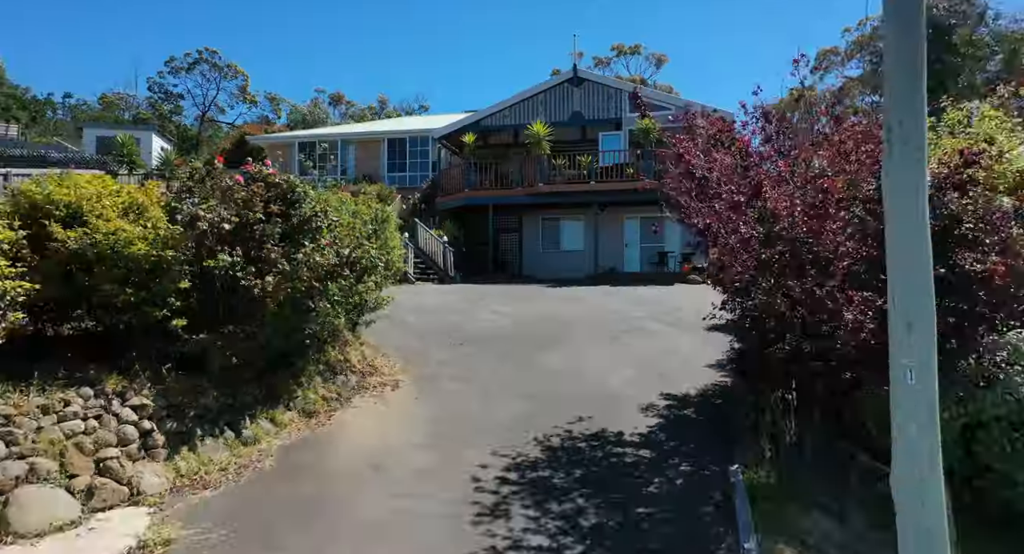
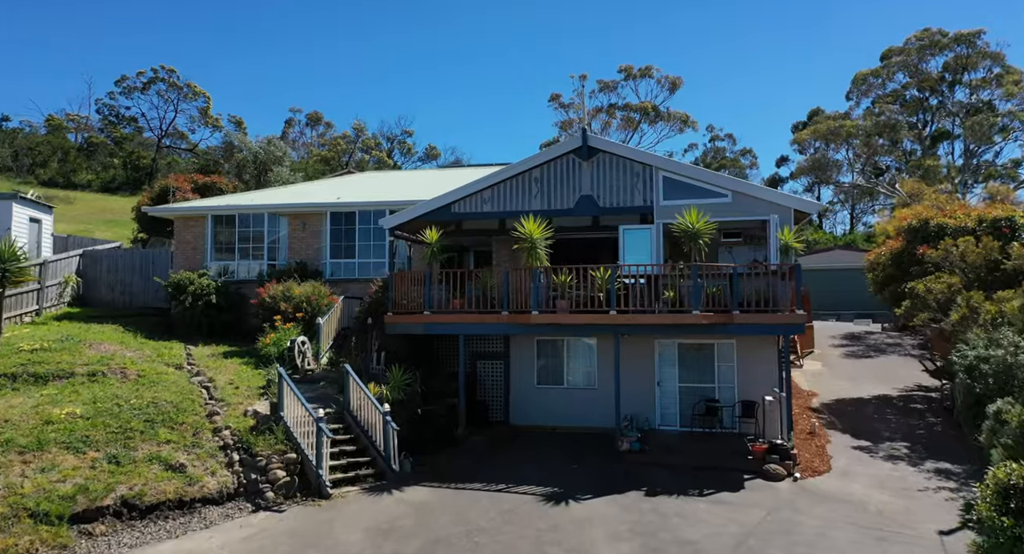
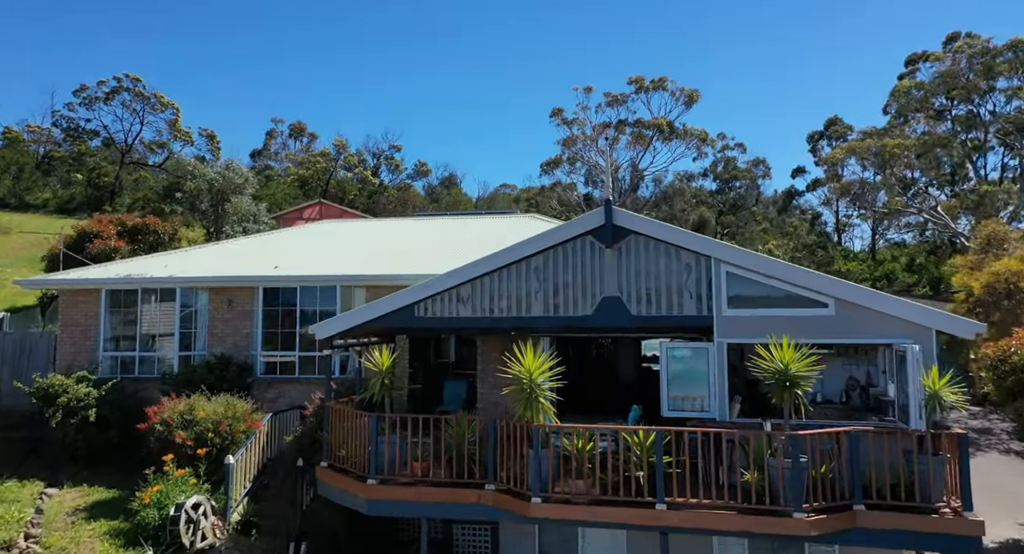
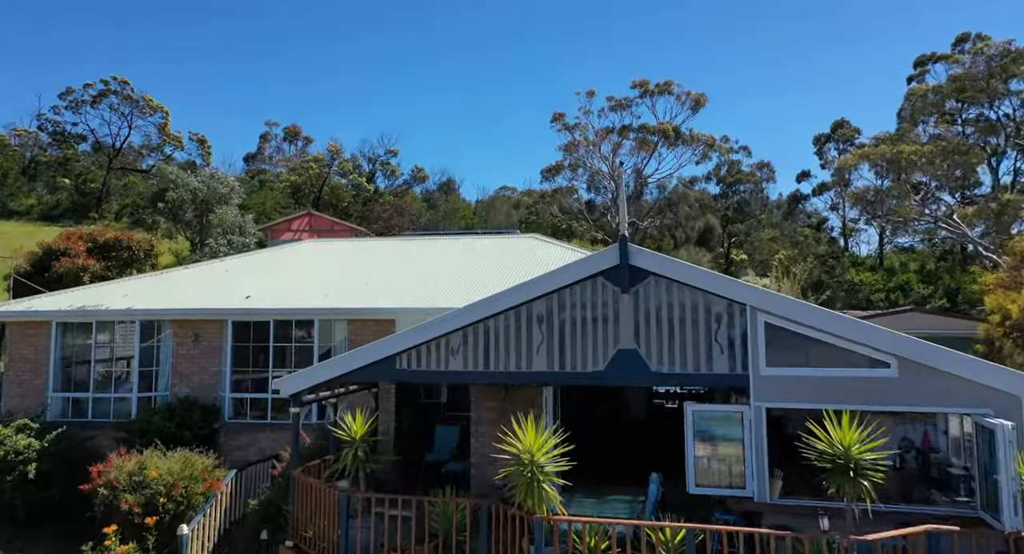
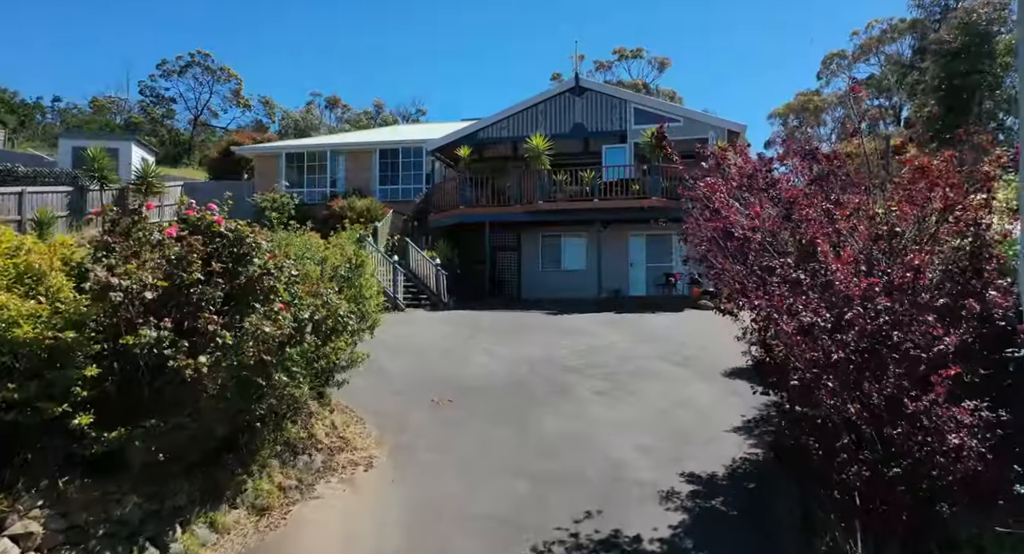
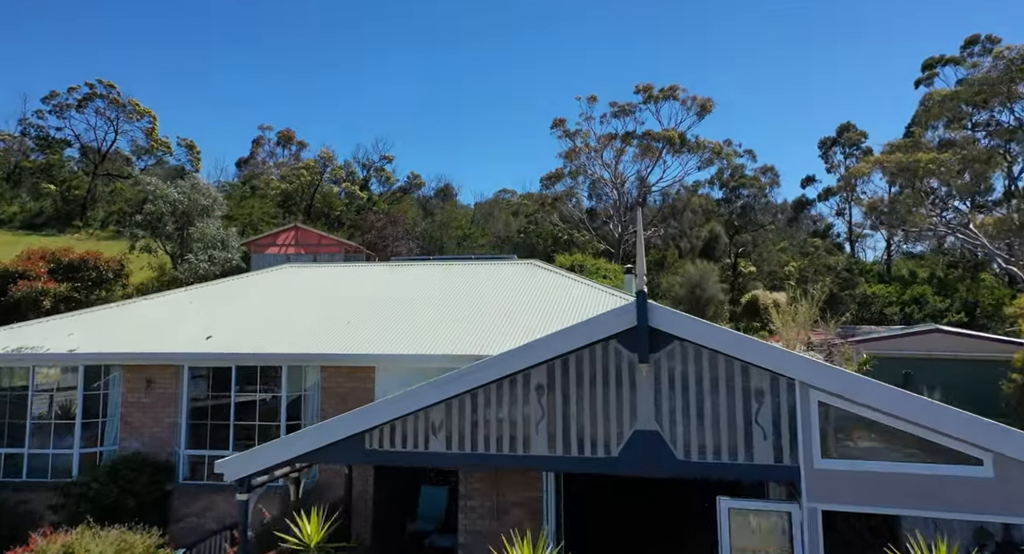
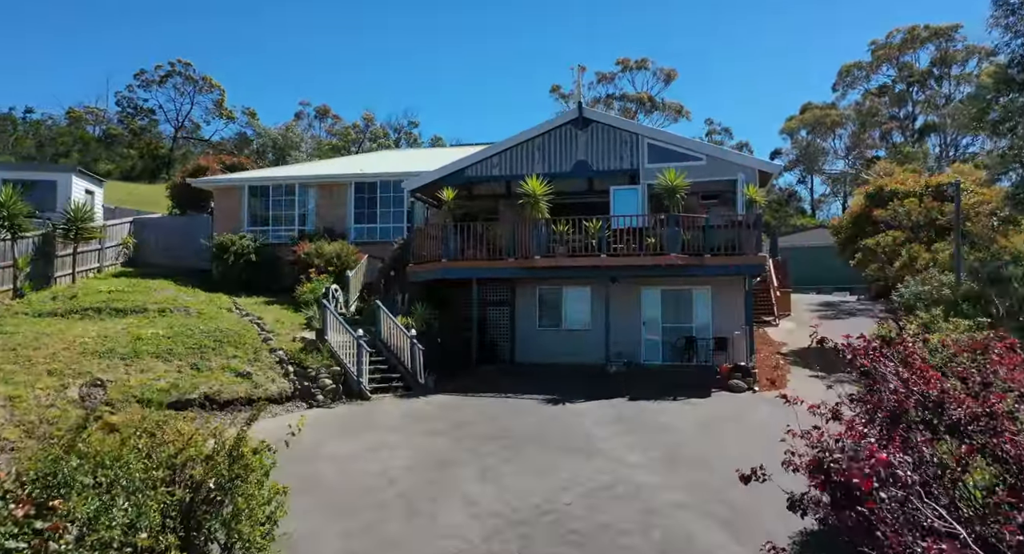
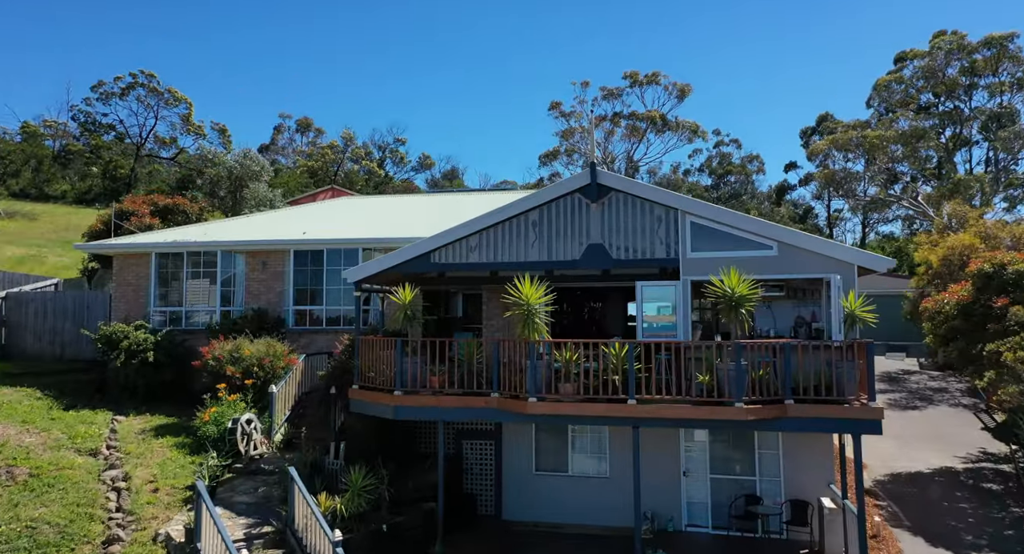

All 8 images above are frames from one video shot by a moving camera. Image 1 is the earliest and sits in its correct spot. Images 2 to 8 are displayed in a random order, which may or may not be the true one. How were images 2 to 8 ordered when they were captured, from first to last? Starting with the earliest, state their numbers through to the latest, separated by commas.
5, 7, 2, 8, 3, 4, 6
